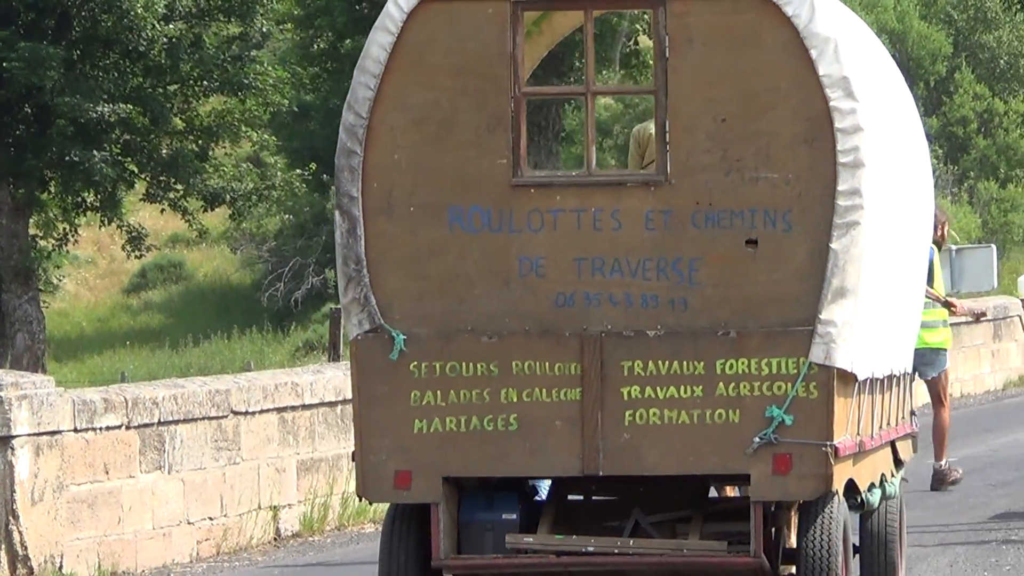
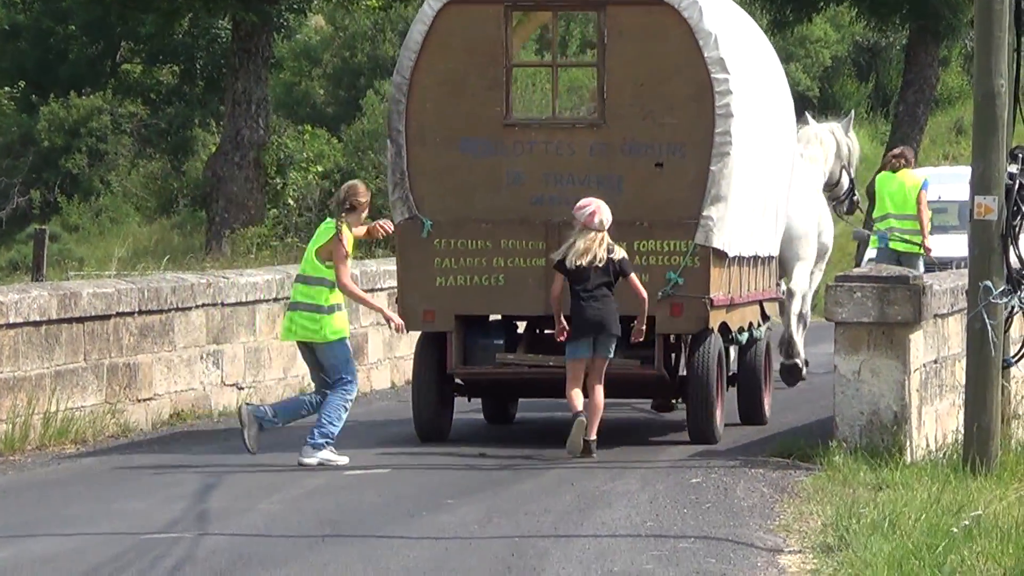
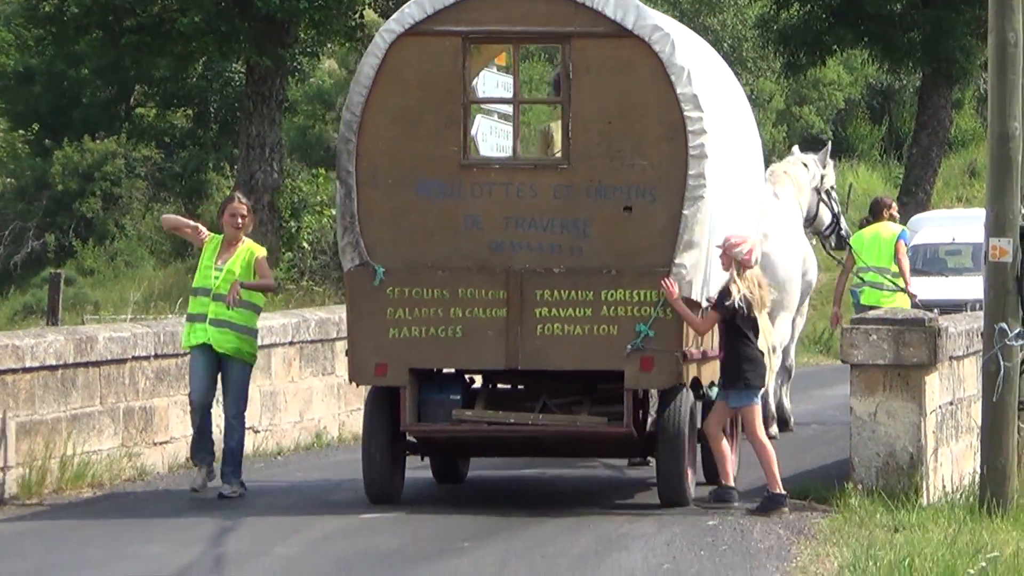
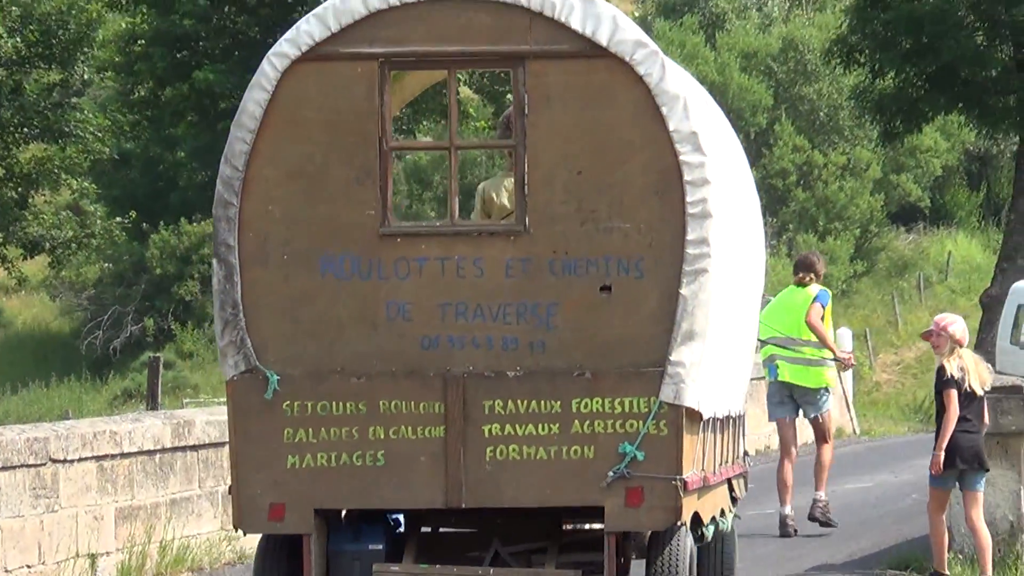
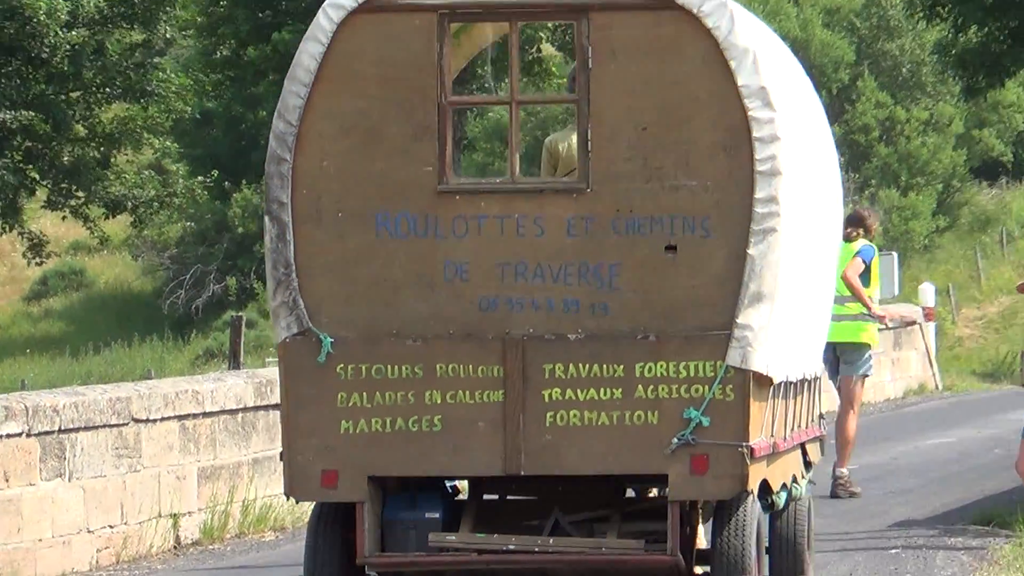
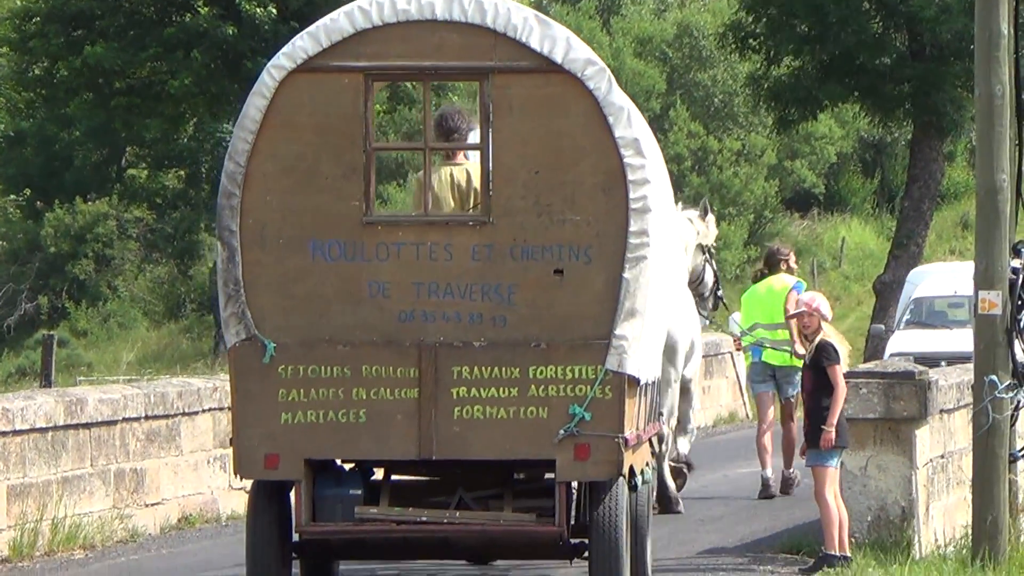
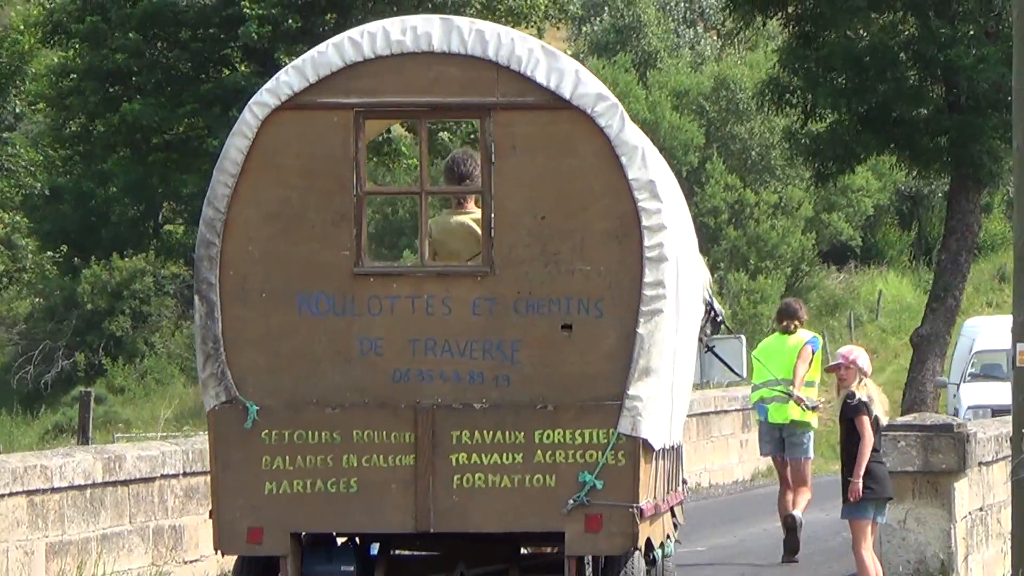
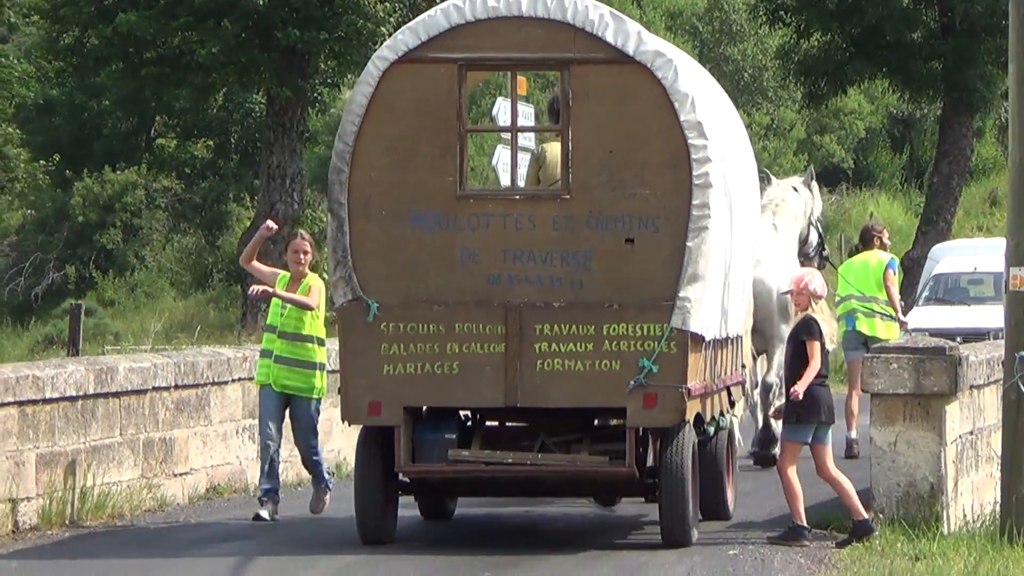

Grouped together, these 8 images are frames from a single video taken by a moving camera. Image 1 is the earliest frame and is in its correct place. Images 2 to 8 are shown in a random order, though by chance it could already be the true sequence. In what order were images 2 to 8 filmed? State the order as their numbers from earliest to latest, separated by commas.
5, 4, 7, 6, 8, 3, 2
